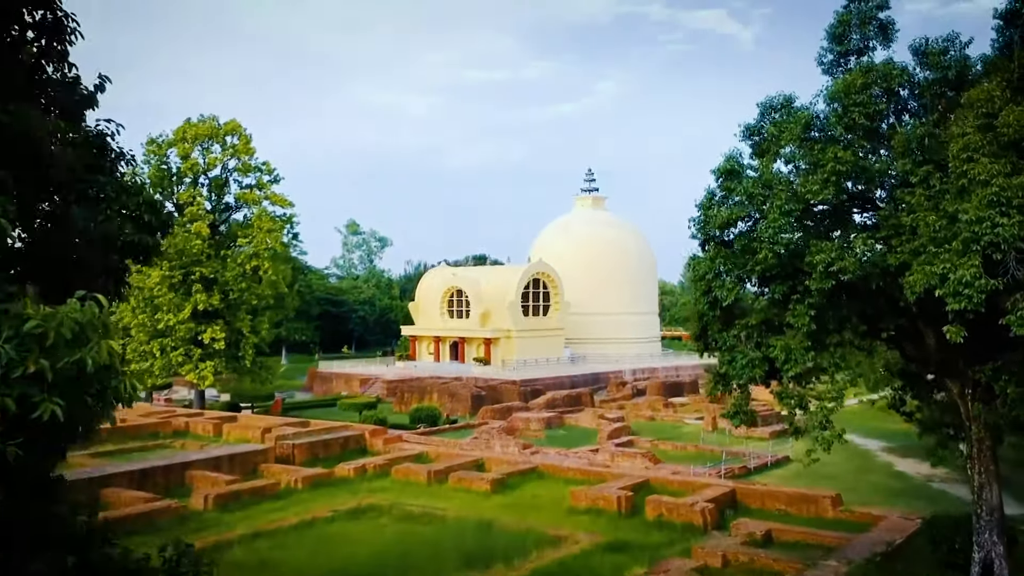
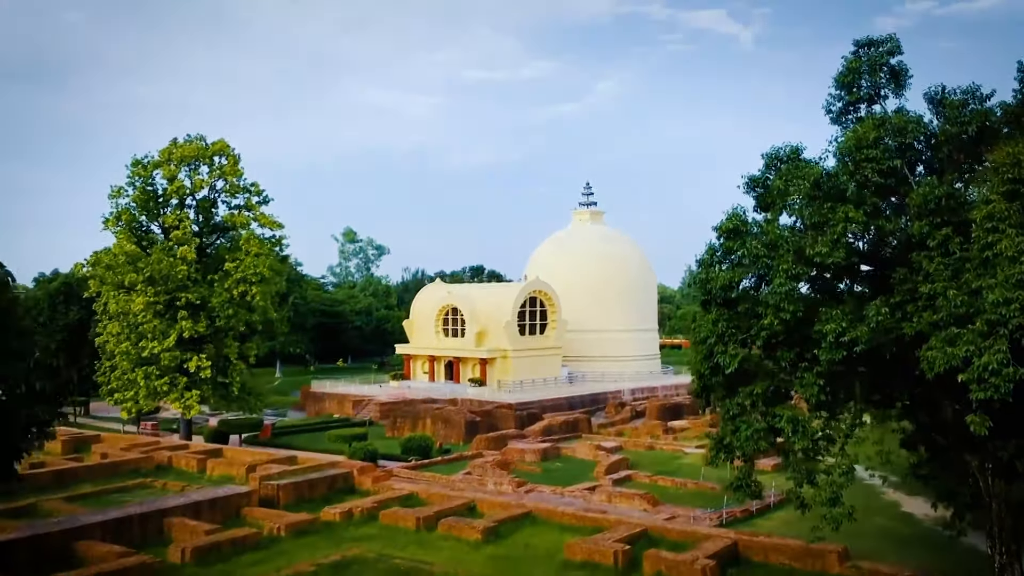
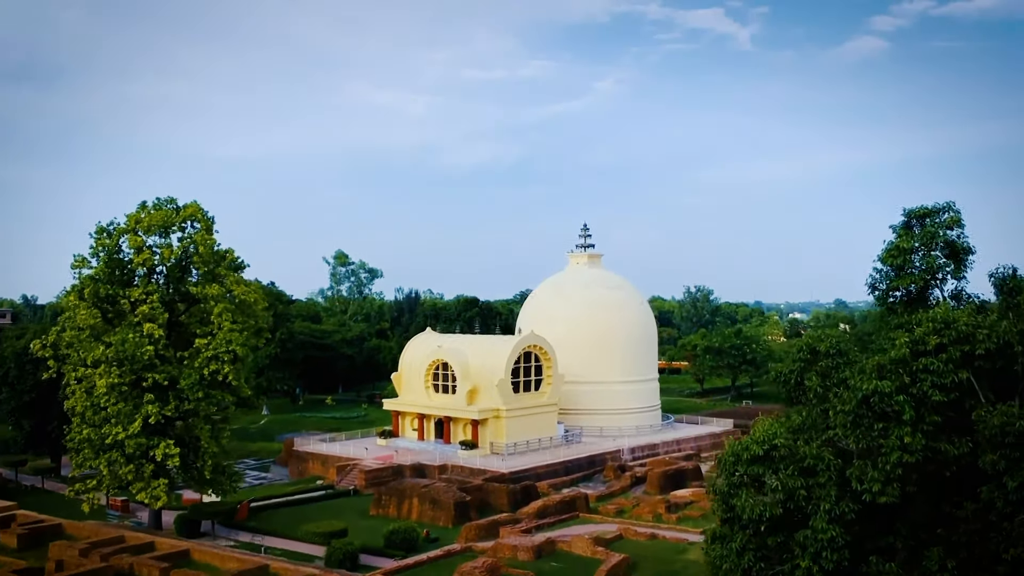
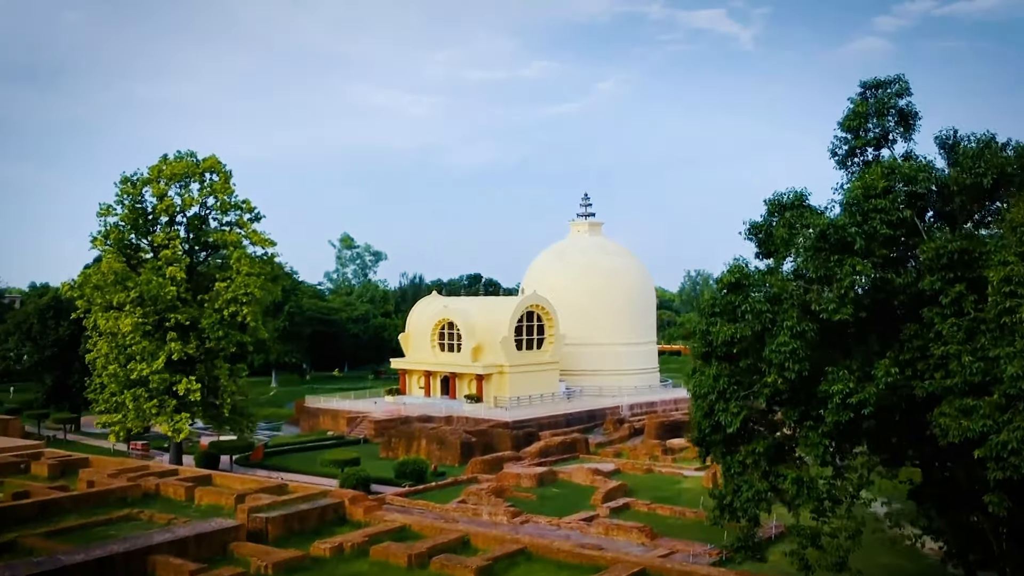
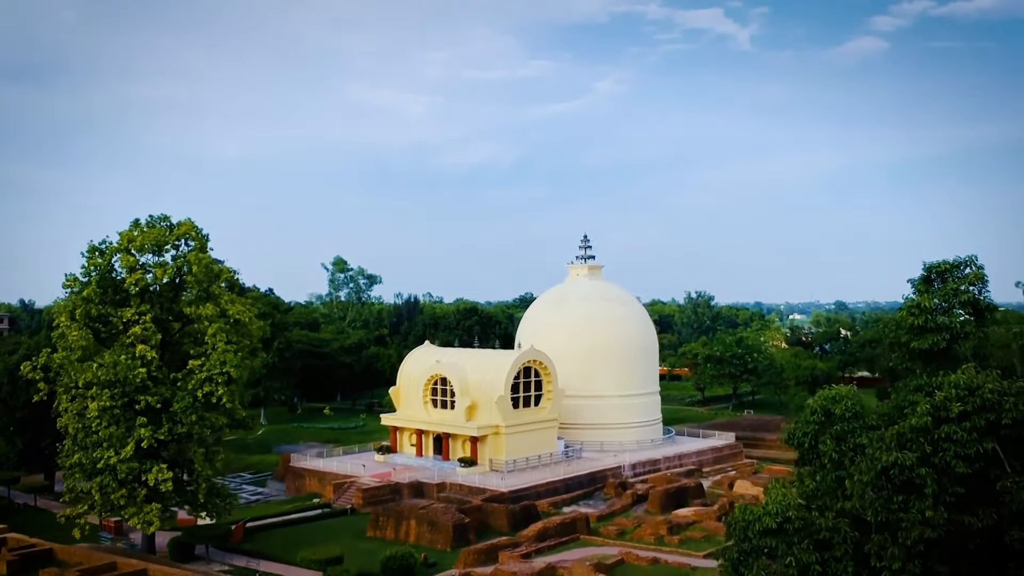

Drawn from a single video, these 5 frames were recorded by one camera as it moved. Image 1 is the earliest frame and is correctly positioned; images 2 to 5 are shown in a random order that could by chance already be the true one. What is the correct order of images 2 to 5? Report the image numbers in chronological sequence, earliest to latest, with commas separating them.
2, 4, 3, 5
